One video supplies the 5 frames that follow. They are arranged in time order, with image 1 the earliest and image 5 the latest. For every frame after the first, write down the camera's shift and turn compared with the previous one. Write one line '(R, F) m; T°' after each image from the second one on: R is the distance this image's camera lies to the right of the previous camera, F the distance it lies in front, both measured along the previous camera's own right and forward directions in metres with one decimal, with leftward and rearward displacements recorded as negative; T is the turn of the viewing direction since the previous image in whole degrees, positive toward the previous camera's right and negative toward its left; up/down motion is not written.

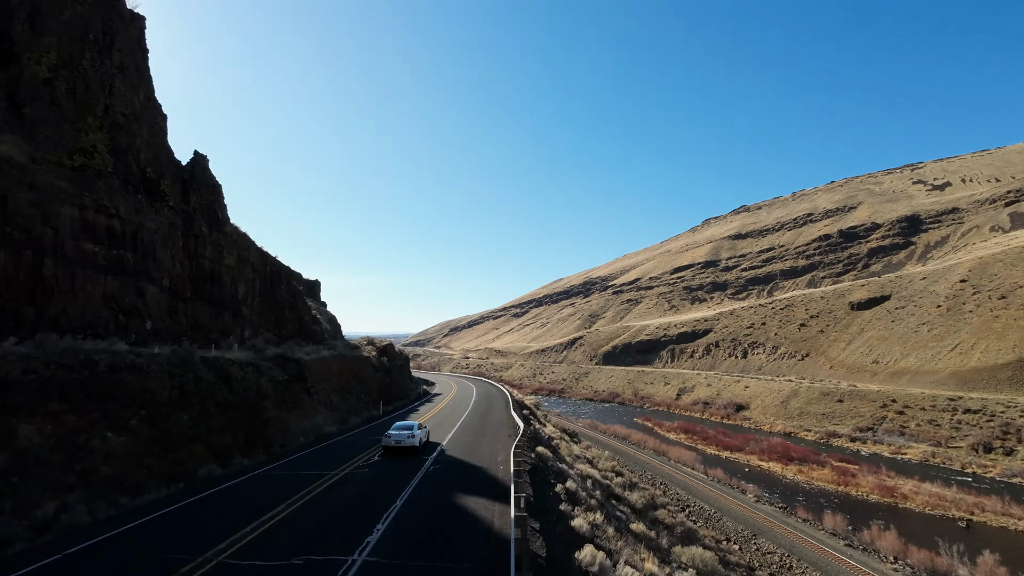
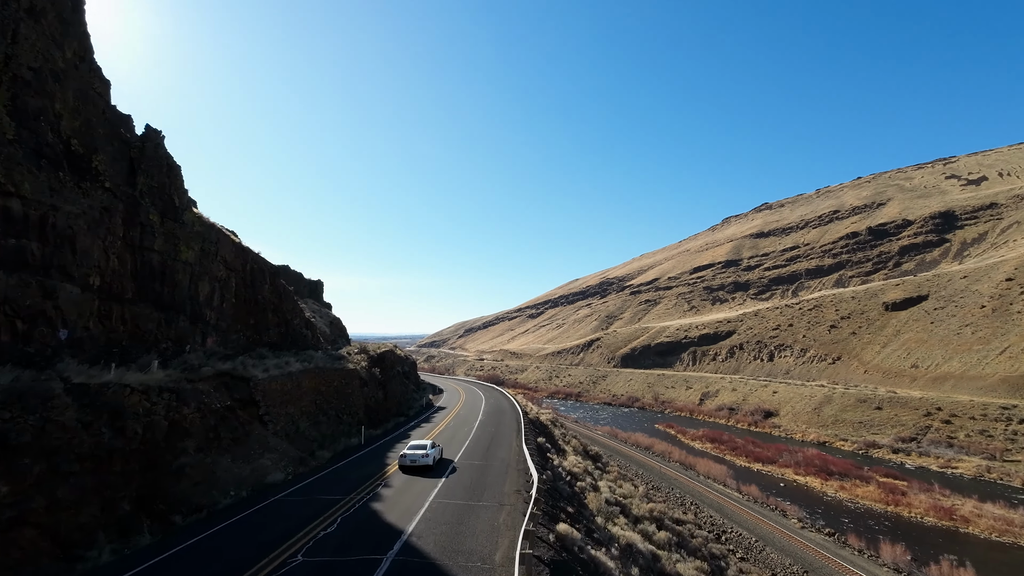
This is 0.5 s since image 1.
(+0.1, +2.1) m; -2°
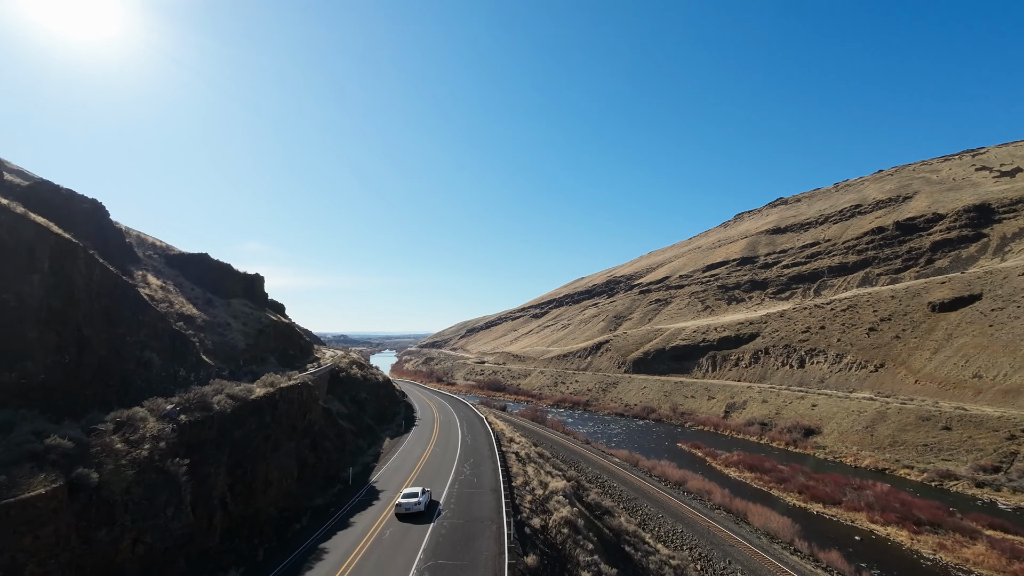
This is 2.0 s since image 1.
(+0.4, +6.8) m; -1°
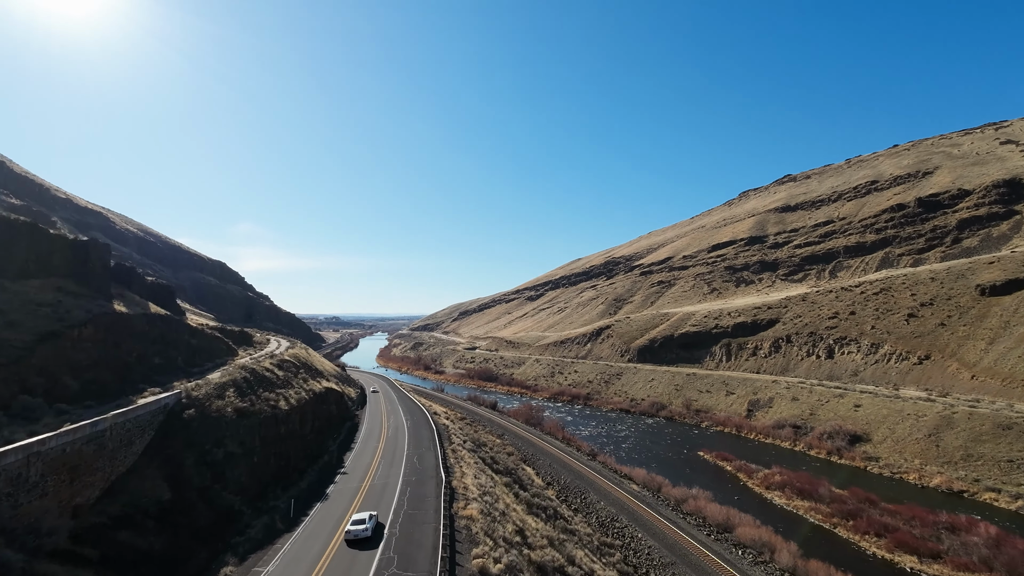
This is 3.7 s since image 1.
(+0.5, +8.2) m; +1°
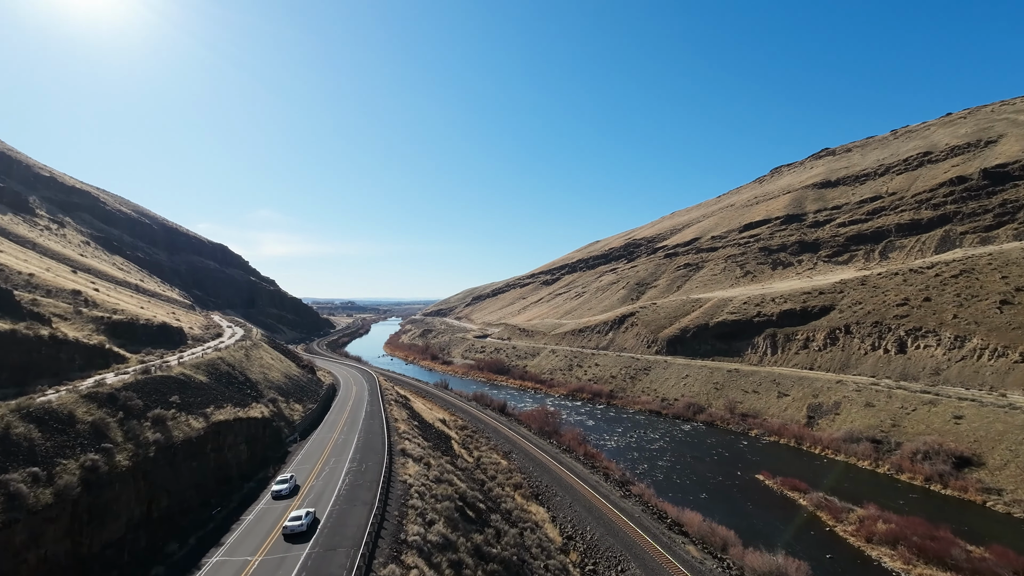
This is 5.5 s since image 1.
(+0.4, +7.8) m; -2°
